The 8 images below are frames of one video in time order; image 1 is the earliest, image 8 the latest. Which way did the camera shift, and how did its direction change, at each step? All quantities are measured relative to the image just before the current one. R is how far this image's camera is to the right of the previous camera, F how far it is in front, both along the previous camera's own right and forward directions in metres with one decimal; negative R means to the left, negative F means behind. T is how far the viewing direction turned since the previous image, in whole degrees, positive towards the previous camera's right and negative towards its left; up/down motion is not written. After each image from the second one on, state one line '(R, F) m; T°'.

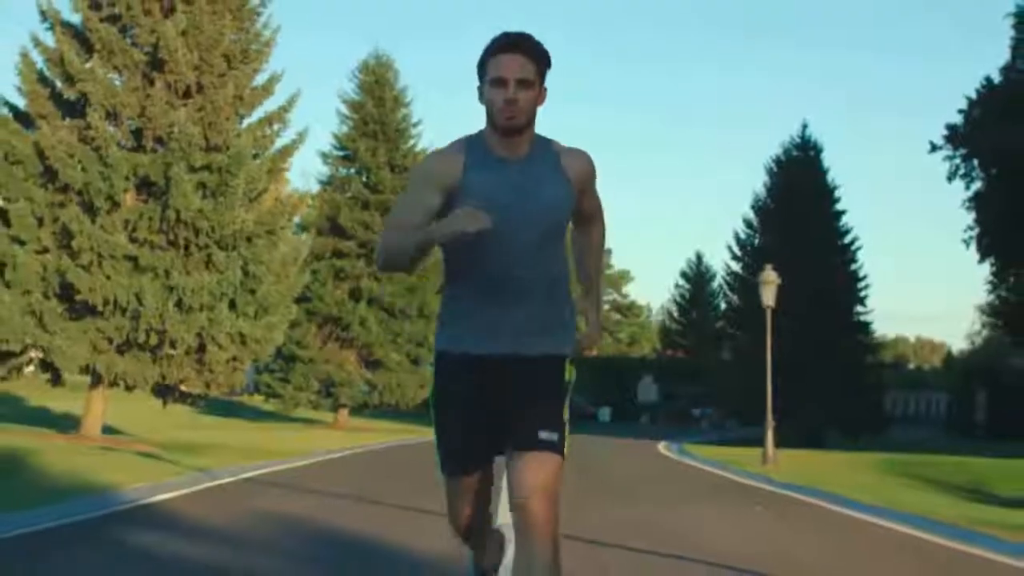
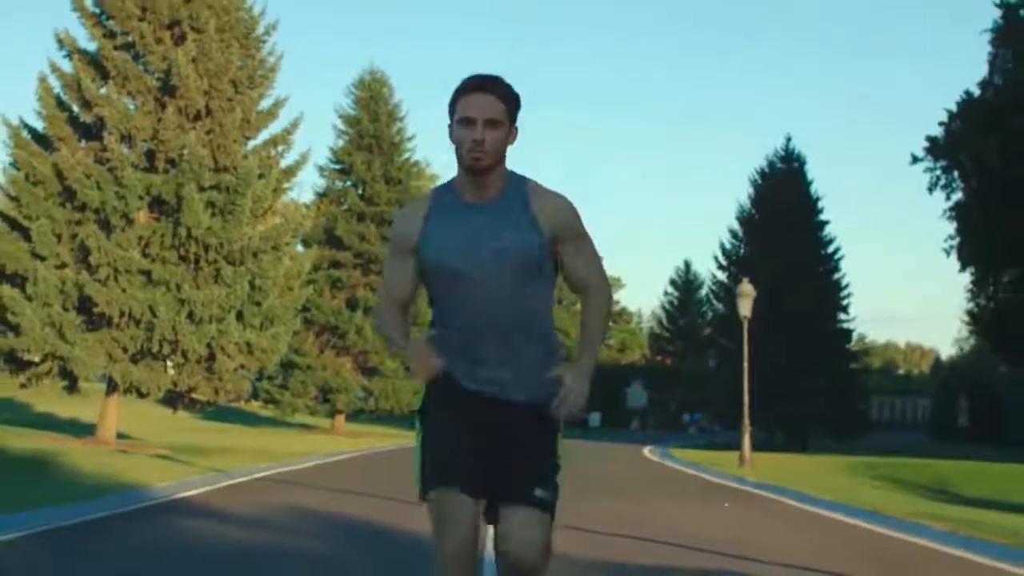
(0.0, -1.6) m; 0°
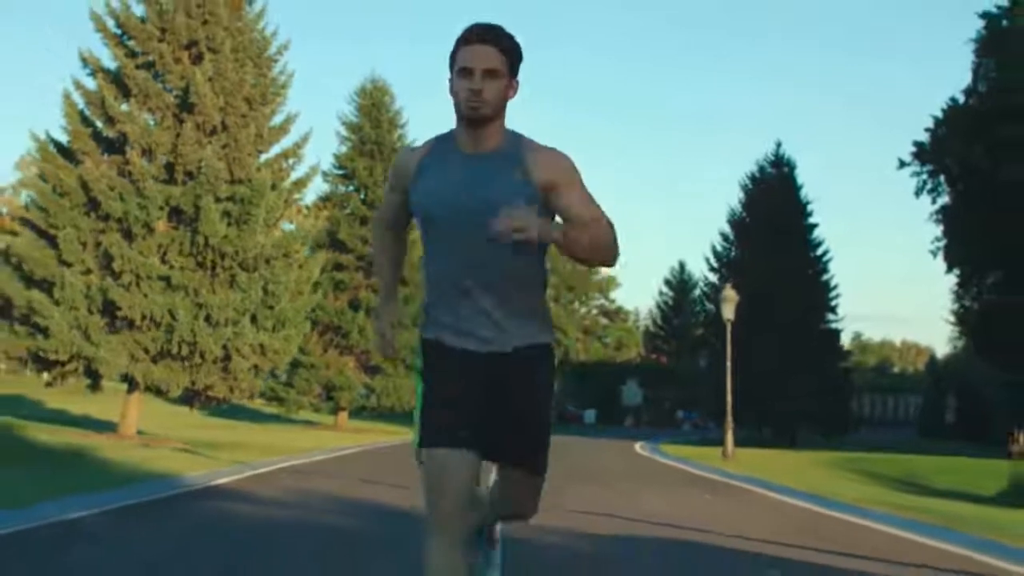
(0.0, -1.7) m; 0°
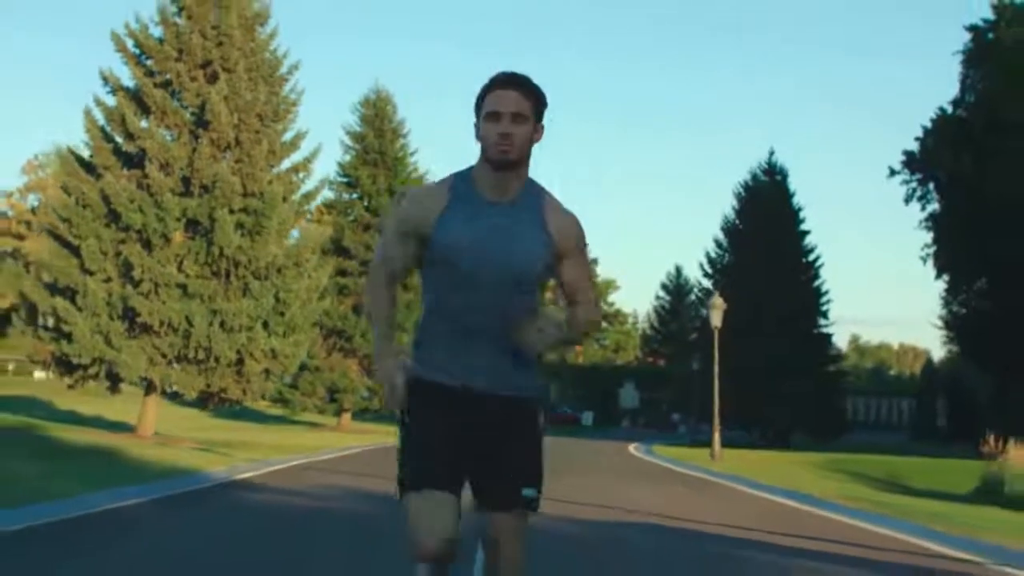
(0.0, -1.5) m; 0°
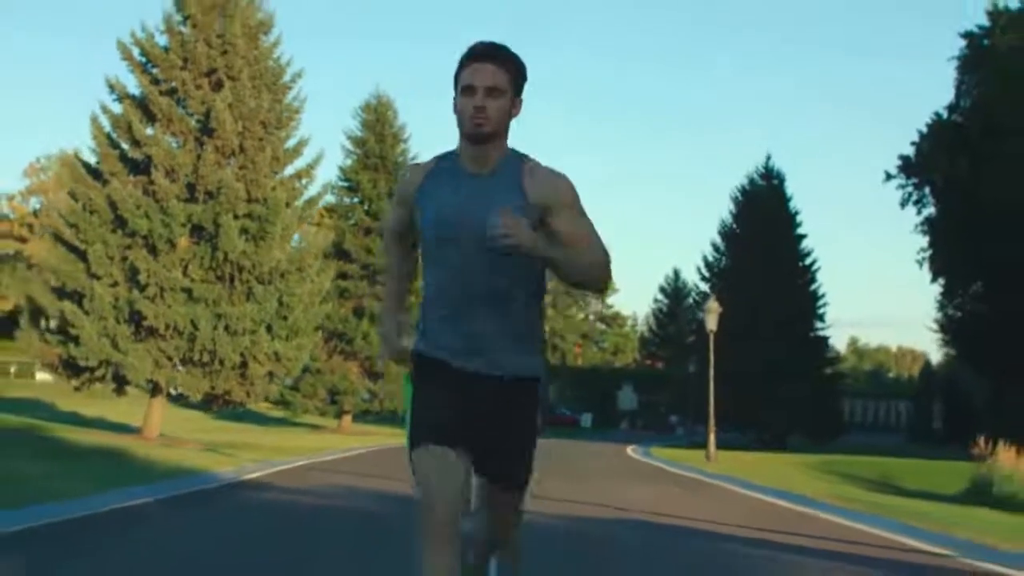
(0.0, -0.6) m; 0°
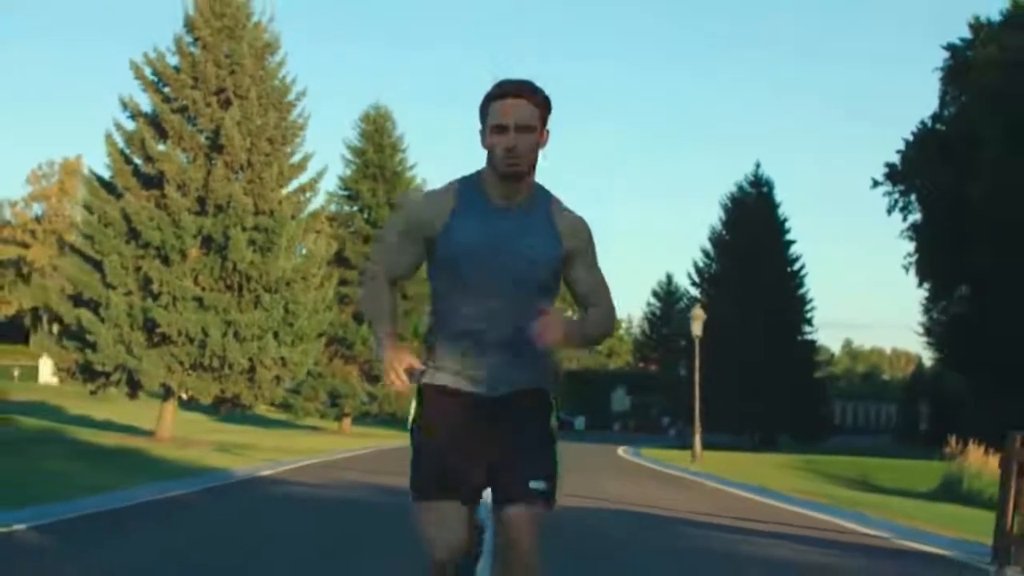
(0.0, -1.6) m; 0°
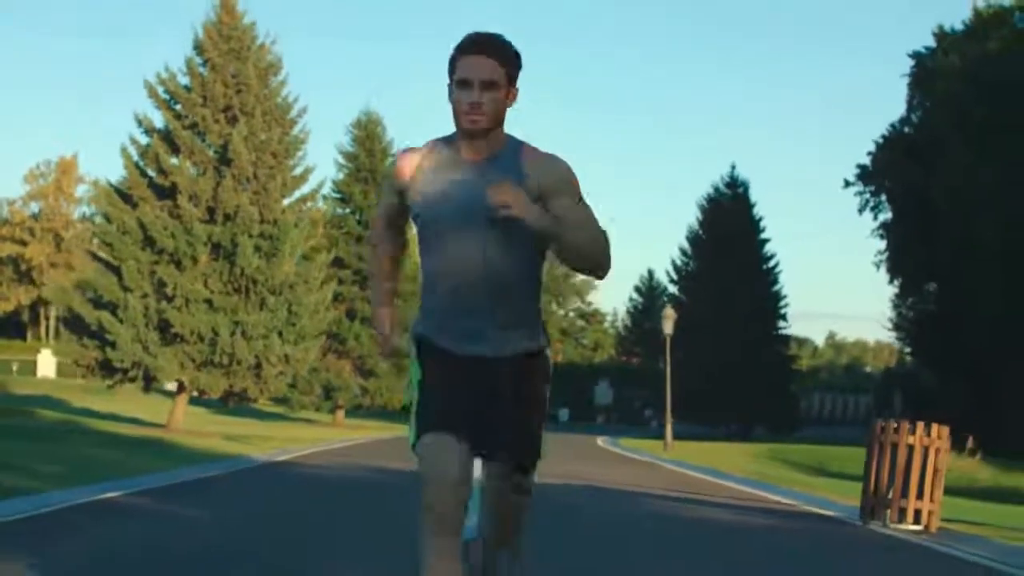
(0.0, -2.7) m; +1°
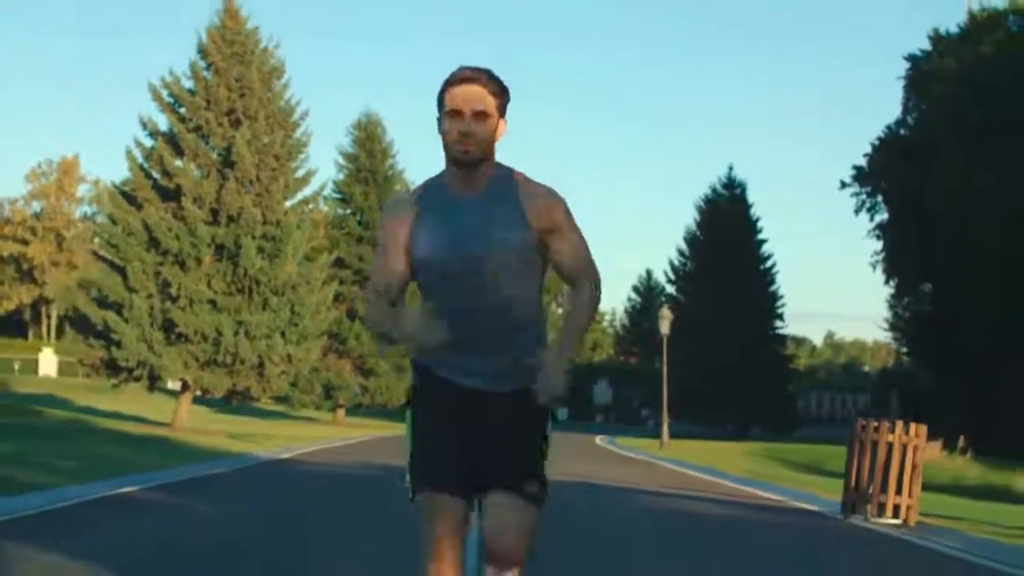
(0.0, -0.6) m; 0°
